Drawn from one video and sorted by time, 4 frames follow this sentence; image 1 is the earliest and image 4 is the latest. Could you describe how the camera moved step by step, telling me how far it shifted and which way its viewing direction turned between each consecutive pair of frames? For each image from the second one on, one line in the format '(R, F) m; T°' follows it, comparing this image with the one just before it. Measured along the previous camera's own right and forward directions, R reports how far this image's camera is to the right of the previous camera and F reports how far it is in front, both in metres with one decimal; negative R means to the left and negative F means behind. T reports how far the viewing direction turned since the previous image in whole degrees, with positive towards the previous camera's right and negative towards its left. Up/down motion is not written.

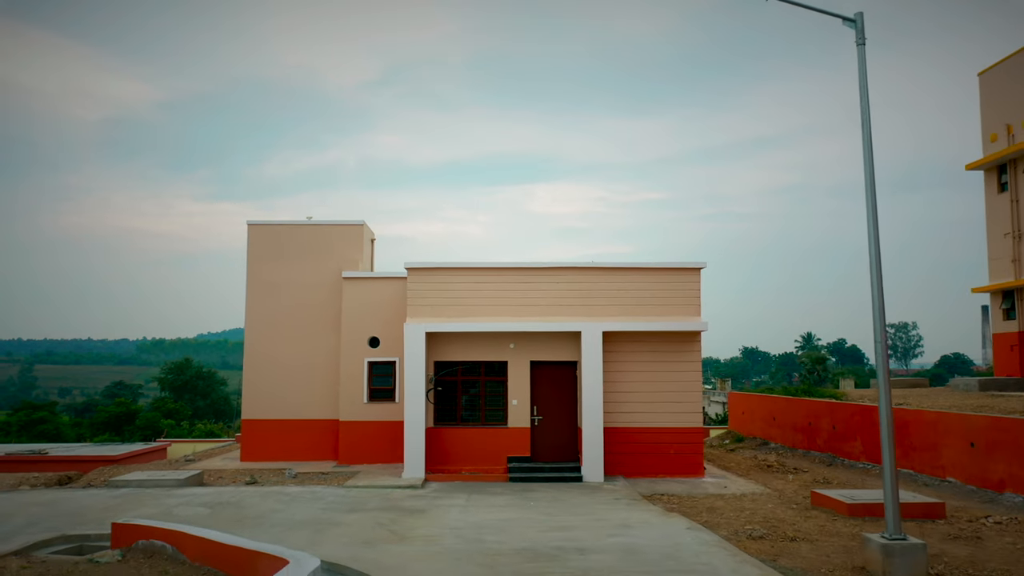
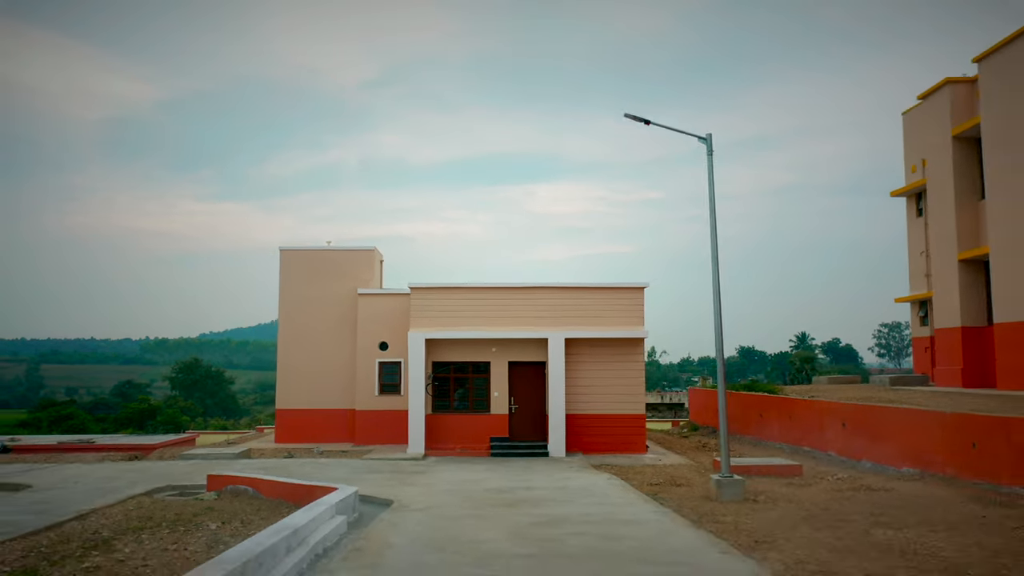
(+0.5, -3.9) m; 0°
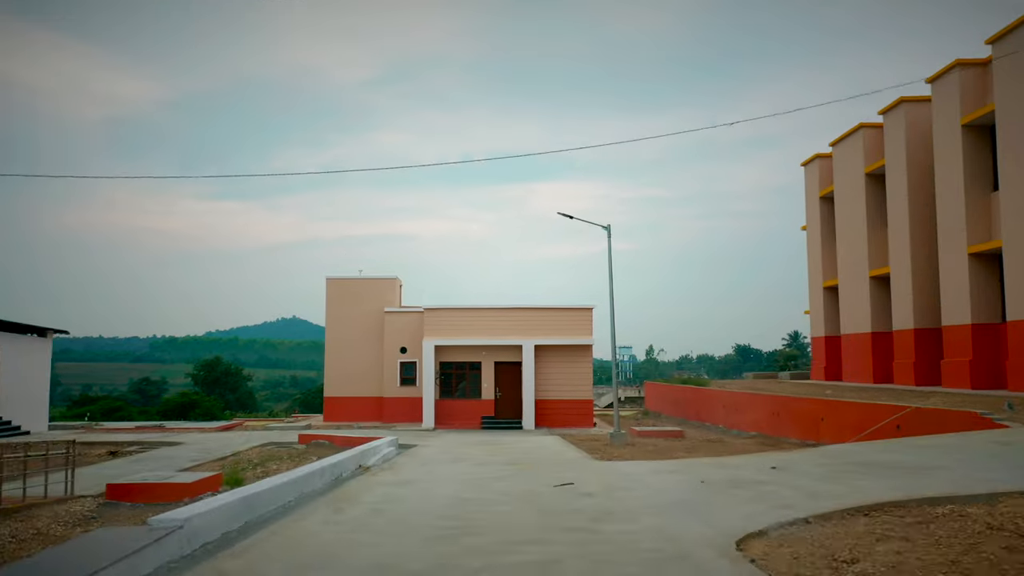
(+0.7, -7.5) m; 0°
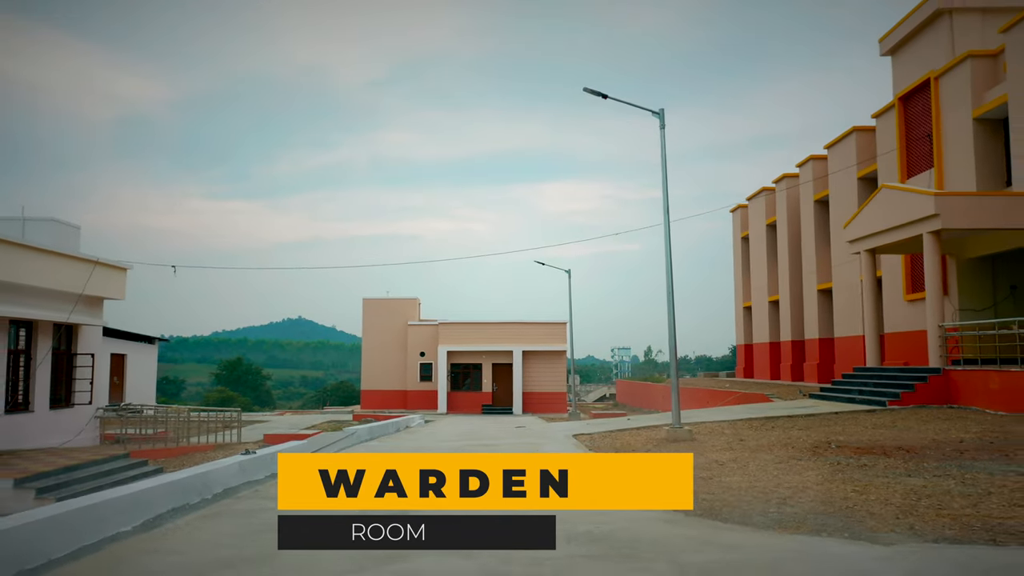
(+0.5, -8.6) m; 0°
